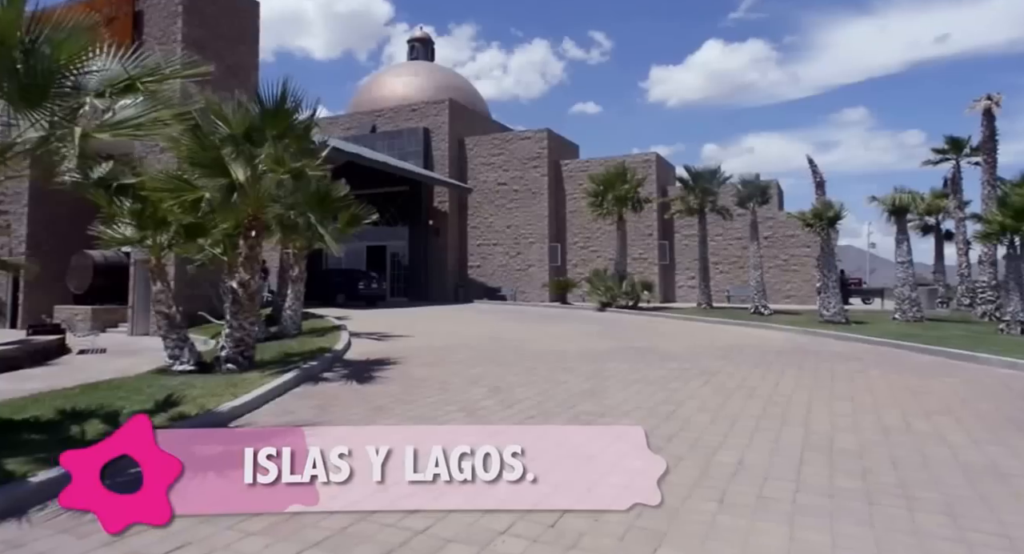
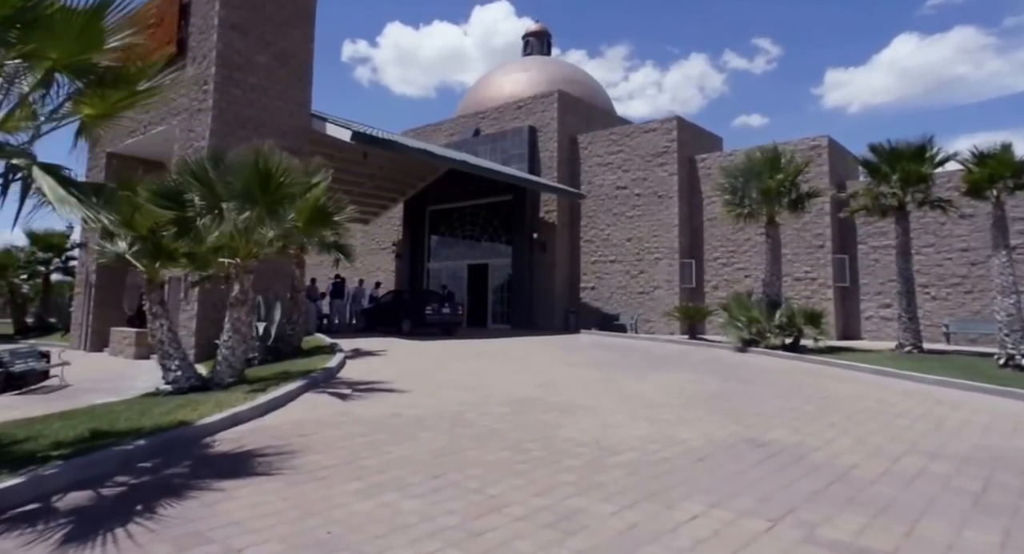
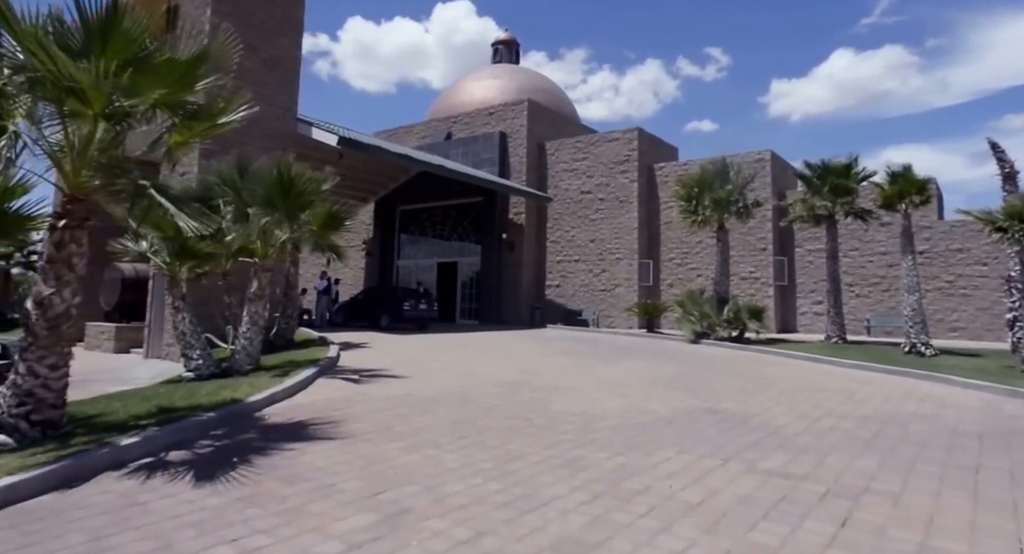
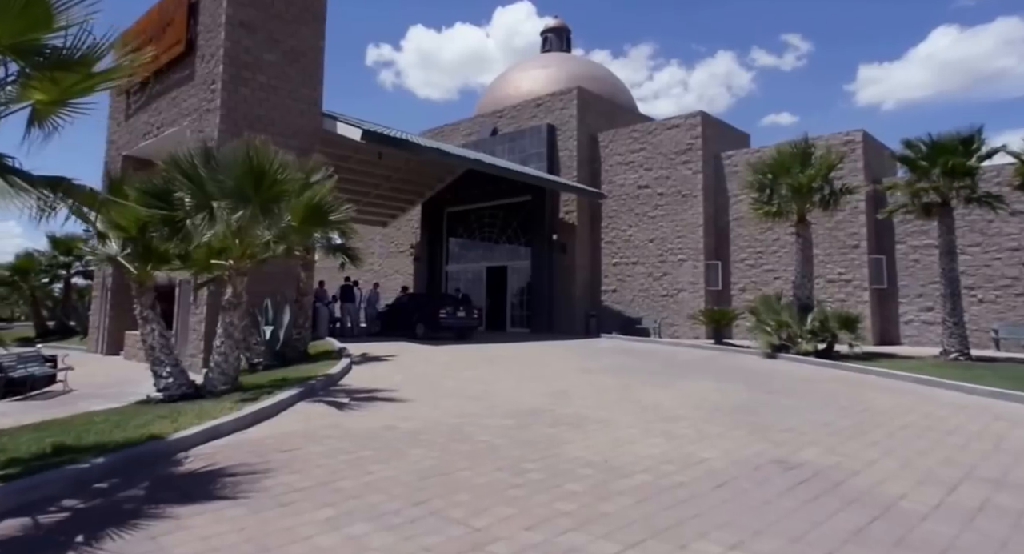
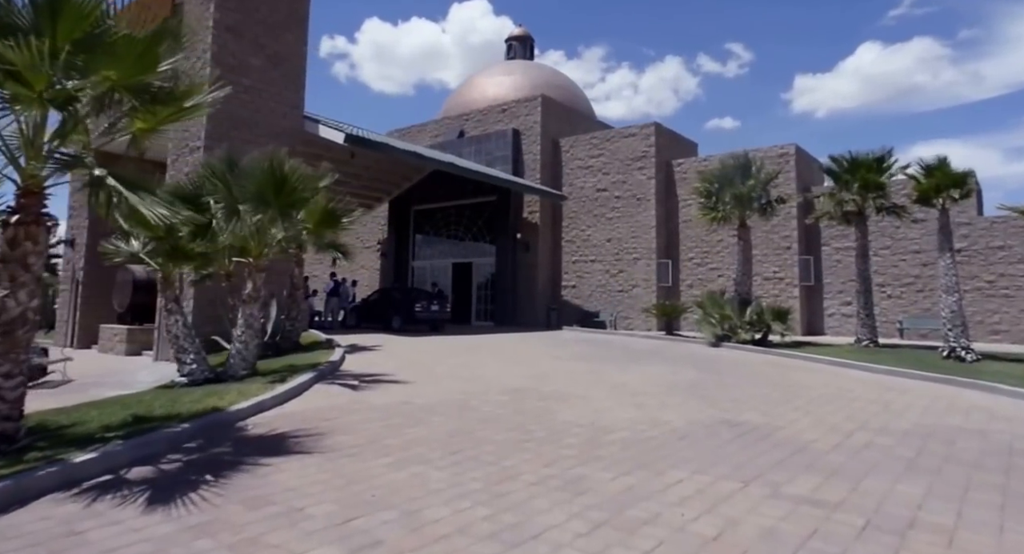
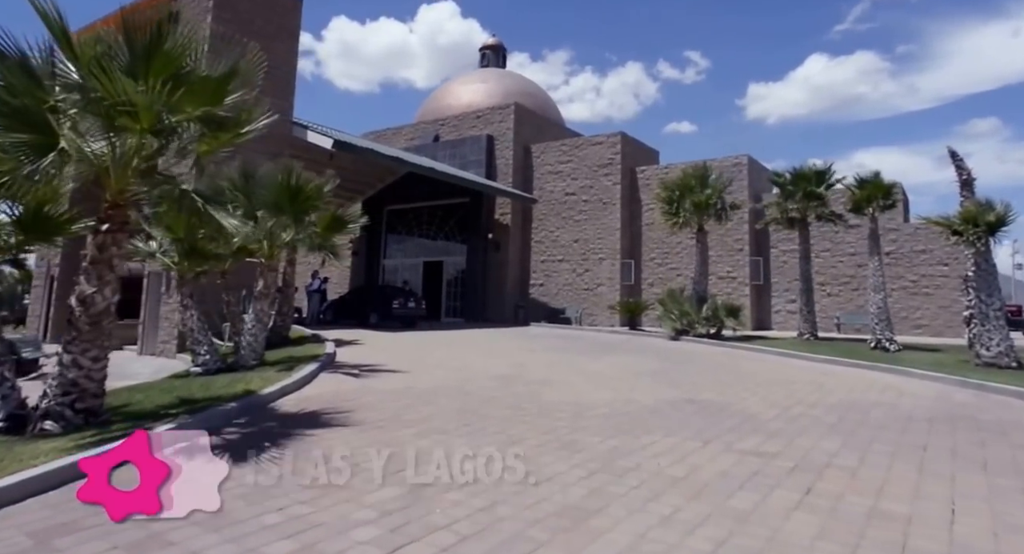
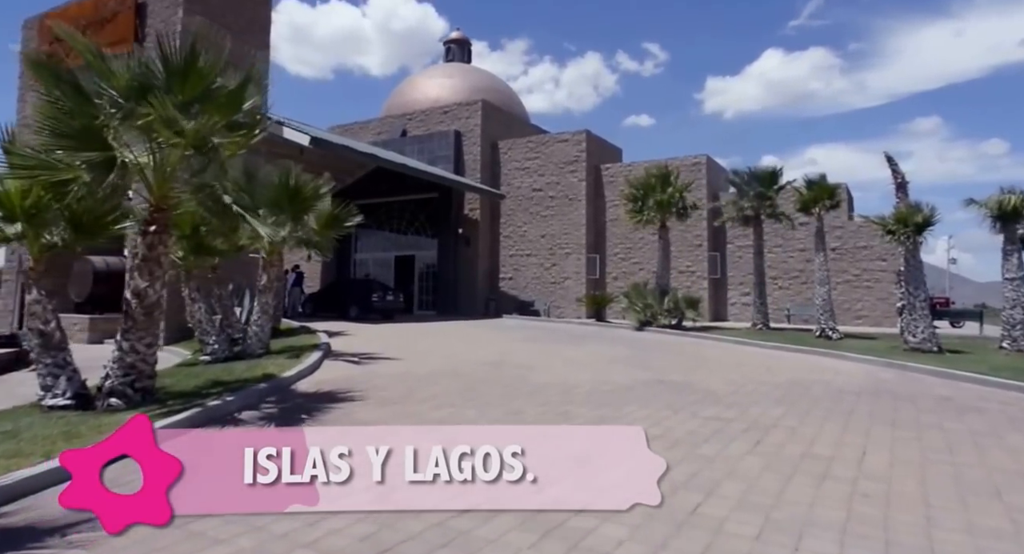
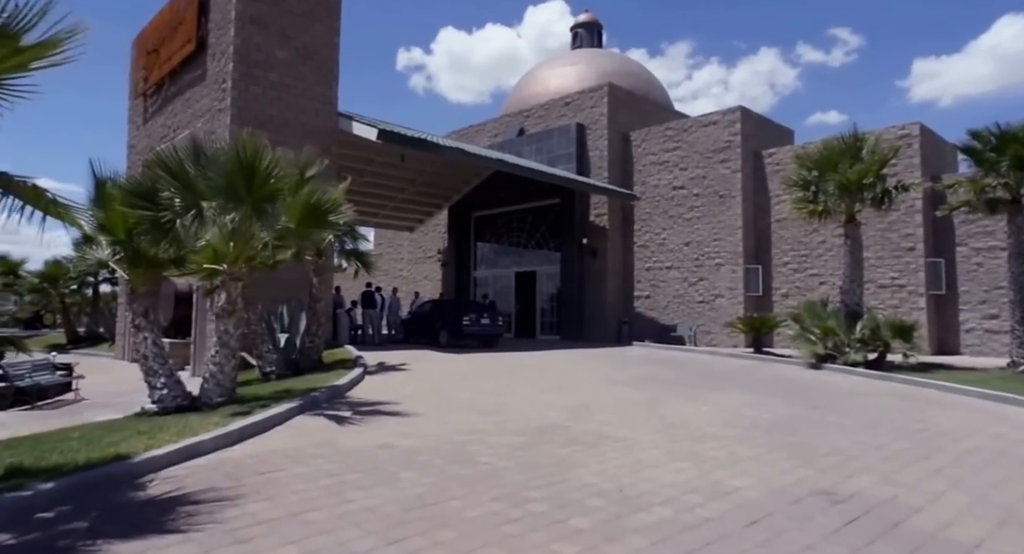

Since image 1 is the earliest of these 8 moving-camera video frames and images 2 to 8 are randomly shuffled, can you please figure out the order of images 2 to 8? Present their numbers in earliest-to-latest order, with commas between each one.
7, 6, 3, 5, 2, 4, 8
